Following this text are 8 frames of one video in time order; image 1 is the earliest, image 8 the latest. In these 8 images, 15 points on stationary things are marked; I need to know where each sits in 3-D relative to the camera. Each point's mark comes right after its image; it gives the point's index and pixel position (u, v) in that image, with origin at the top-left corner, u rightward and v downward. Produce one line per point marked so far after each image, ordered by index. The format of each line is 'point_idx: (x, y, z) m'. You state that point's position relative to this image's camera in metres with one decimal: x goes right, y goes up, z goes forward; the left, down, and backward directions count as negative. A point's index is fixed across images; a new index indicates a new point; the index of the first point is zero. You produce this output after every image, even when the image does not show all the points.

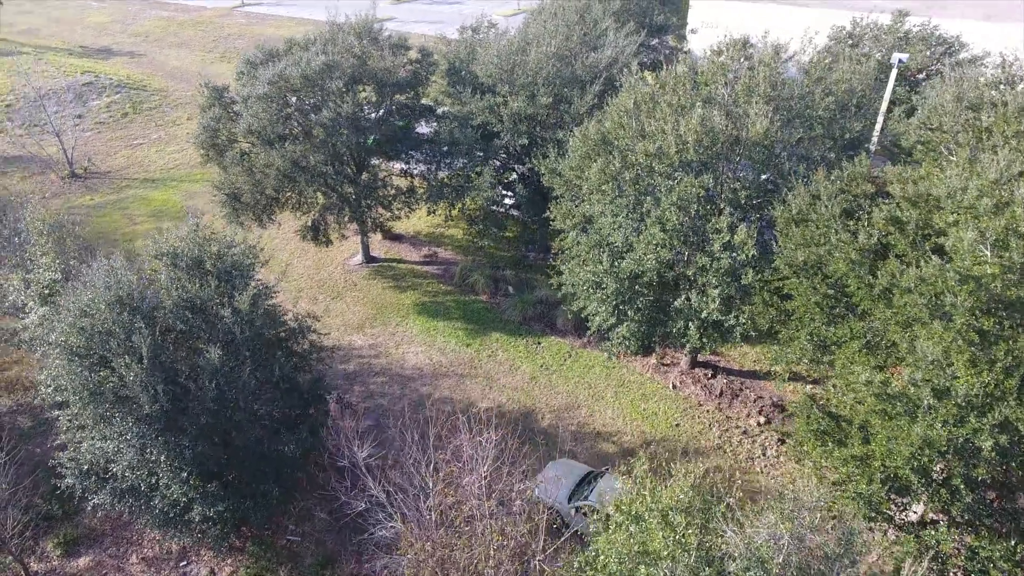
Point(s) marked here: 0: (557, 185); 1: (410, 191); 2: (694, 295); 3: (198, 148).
0: (+1.0, +2.3, +14.6) m
1: (-2.9, +2.7, +18.3) m
2: (+3.3, -0.1, +11.8) m
3: (-8.7, +3.9, +17.9) m
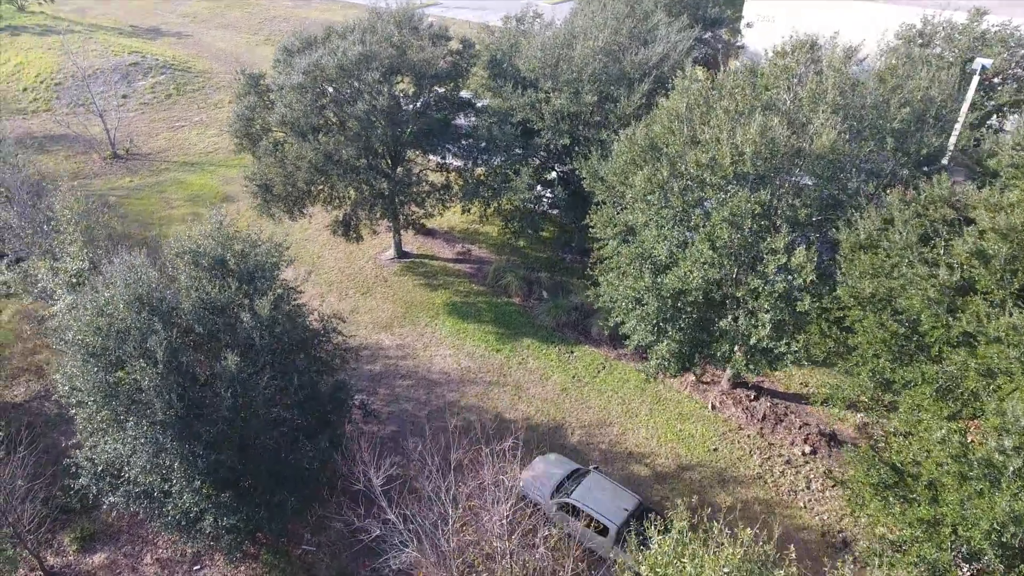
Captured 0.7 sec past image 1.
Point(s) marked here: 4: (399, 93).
0: (+1.9, +2.1, +13.8) m
1: (-1.8, +2.7, +17.7) m
2: (+3.9, -0.5, +10.9) m
3: (-7.6, +4.1, +17.6) m
4: (-2.9, +5.0, +16.5) m
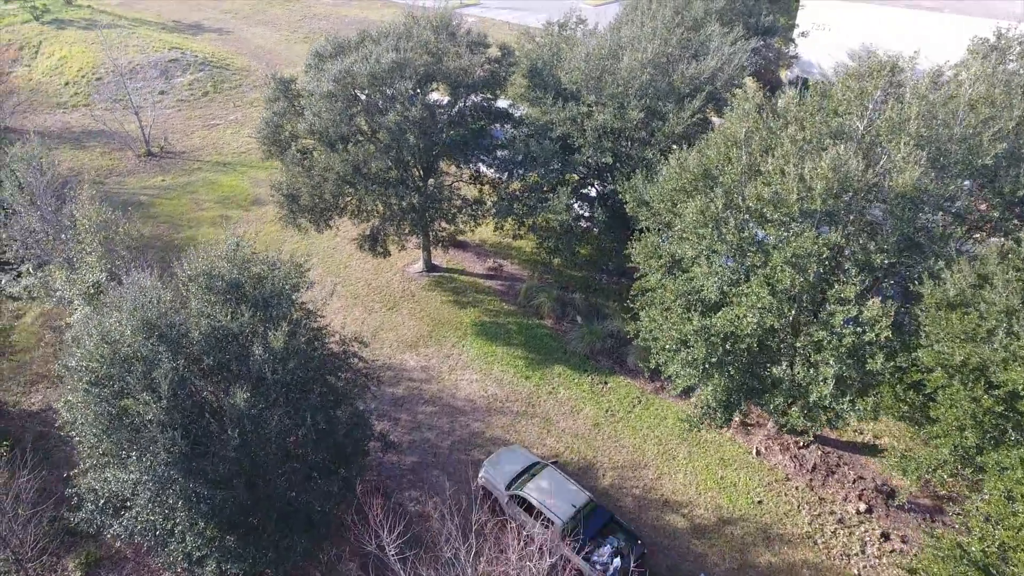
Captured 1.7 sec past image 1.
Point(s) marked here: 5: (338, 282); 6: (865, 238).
0: (+2.6, +1.4, +12.8) m
1: (-0.9, +2.2, +16.8) m
2: (+4.4, -1.2, +9.8) m
3: (-6.6, +3.8, +17.0) m
4: (-1.9, +4.5, +15.7) m
5: (-5.2, +0.2, +19.3) m
6: (+5.2, +0.7, +9.5) m
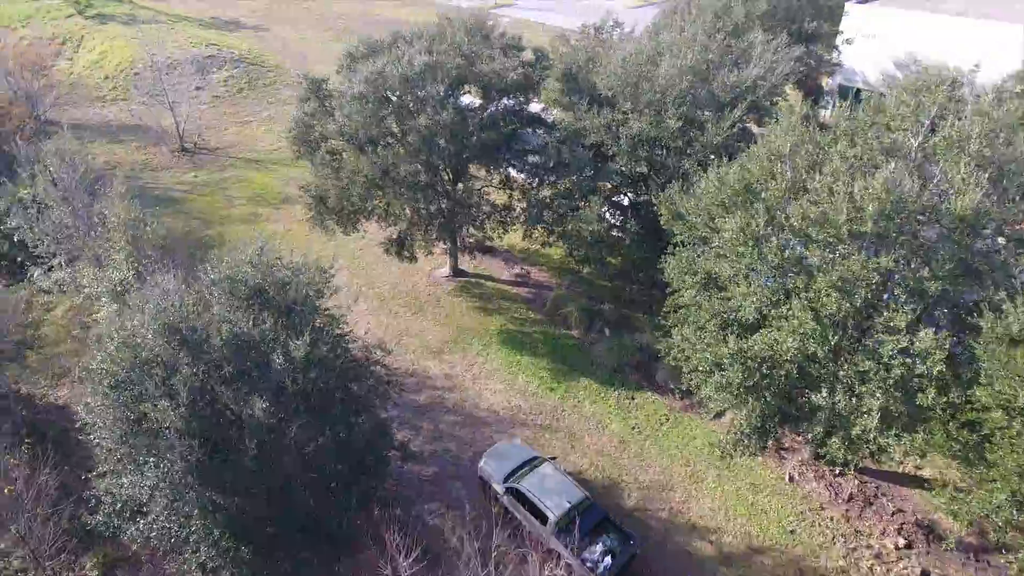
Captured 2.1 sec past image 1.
0: (+3.2, +1.1, +12.3) m
1: (-0.1, +2.0, +16.5) m
2: (+4.8, -1.6, +9.3) m
3: (-5.8, +3.8, +16.9) m
4: (-1.1, +4.3, +15.4) m
5: (-4.4, +0.1, +19.1) m
6: (+5.6, +0.4, +8.9) m
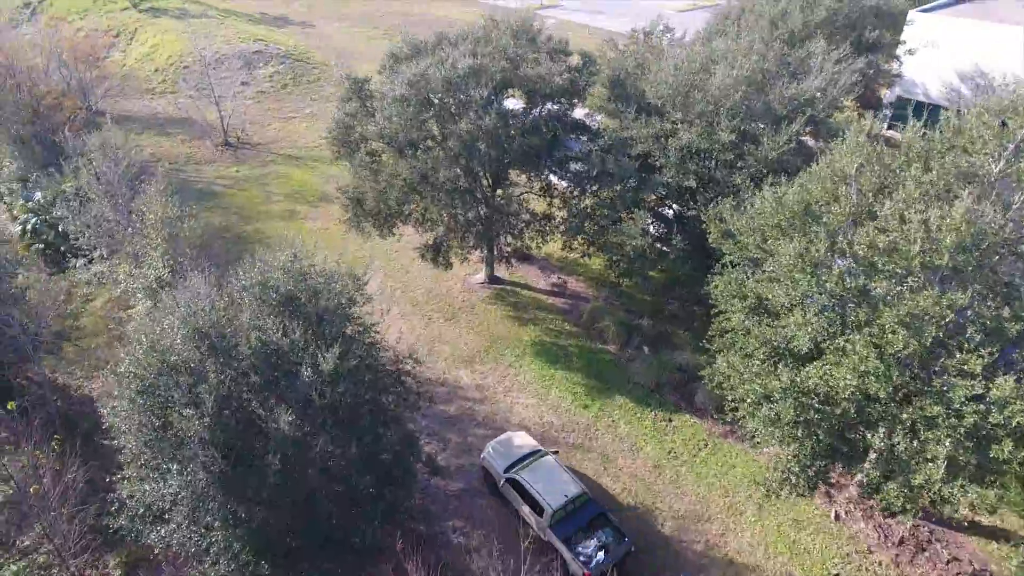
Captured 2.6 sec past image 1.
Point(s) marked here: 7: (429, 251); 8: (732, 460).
0: (+3.9, +0.7, +11.6) m
1: (+0.8, +1.7, +16.0) m
2: (+5.2, -2.1, +8.6) m
3: (-4.7, +3.7, +16.7) m
4: (-0.1, +4.1, +14.9) m
5: (-3.3, 0.0, +18.9) m
6: (+6.2, -0.1, +8.2) m
7: (-2.1, +0.9, +16.2) m
8: (+4.7, -3.7, +13.8) m
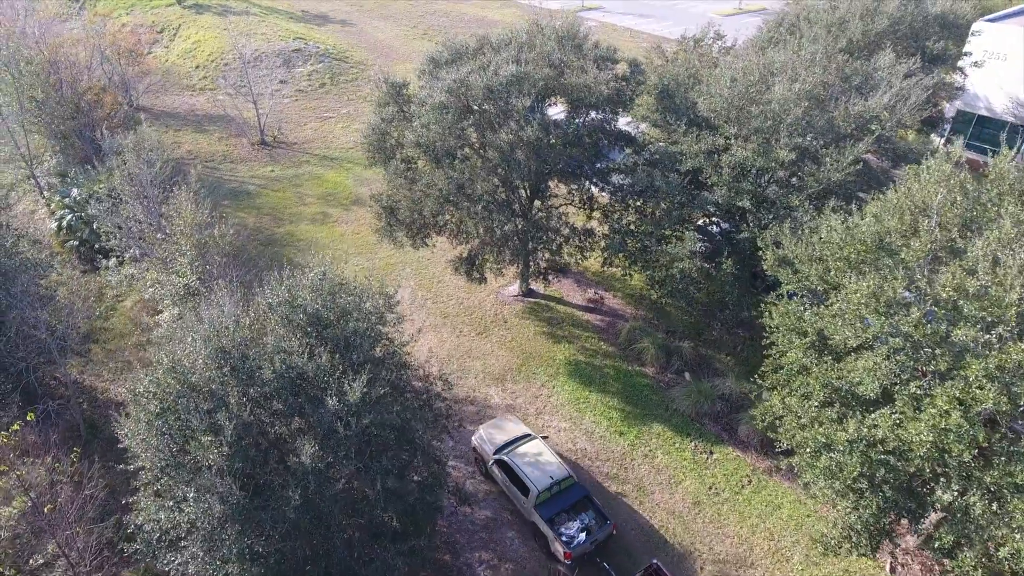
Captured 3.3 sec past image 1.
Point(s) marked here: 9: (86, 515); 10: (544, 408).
0: (+4.6, +0.1, +10.8) m
1: (+1.8, +1.3, +15.3) m
2: (+5.7, -2.7, +7.7) m
3: (-3.7, +3.5, +16.2) m
4: (+0.8, +3.7, +14.3) m
5: (-2.3, -0.3, +18.3) m
6: (+6.6, -0.8, +7.2) m
7: (-1.2, +0.6, +15.6) m
8: (+5.3, -4.2, +12.9) m
9: (-7.3, -3.8, +11.1) m
10: (+0.8, -2.8, +15.0) m
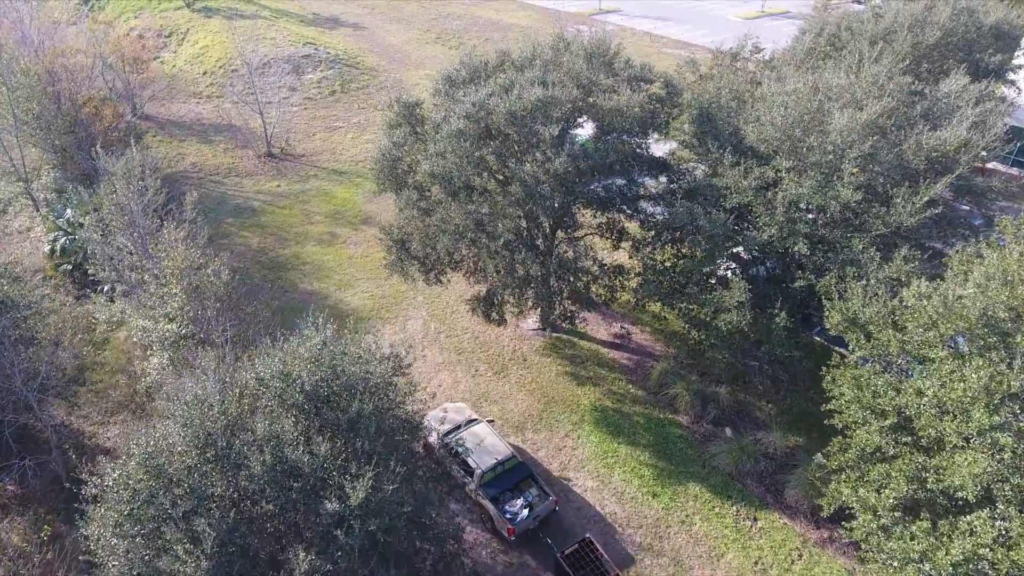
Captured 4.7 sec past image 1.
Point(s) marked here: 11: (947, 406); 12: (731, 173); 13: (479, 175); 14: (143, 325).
0: (+5.0, -0.8, +9.4) m
1: (+2.2, +0.4, +13.9) m
2: (+6.0, -3.6, +6.2) m
3: (-3.1, +2.6, +14.9) m
4: (+1.3, +2.8, +12.9) m
5: (-1.8, -1.2, +17.0) m
6: (+7.0, -1.7, +5.8) m
7: (-0.7, -0.3, +14.2) m
8: (+5.7, -5.2, +11.5) m
9: (-7.0, -4.7, +9.9) m
10: (+1.2, -3.7, +13.6) m
11: (+5.1, -1.3, +7.6) m
12: (+4.2, +2.2, +12.3) m
13: (-0.7, +2.2, +12.7) m
14: (-6.5, -0.7, +11.4) m
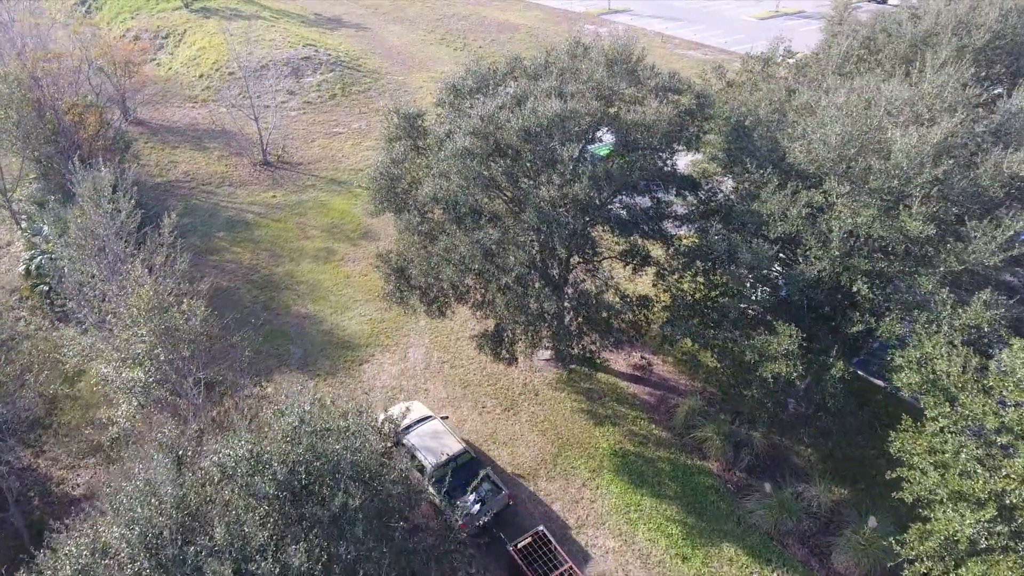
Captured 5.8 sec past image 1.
0: (+5.2, -1.5, +7.9) m
1: (+2.5, -0.3, +12.5) m
2: (+6.2, -4.3, +4.7) m
3: (-2.9, +1.9, +13.5) m
4: (+1.6, +2.1, +11.4) m
5: (-1.6, -1.8, +15.6) m
6: (+7.1, -2.4, +4.3) m
7: (-0.5, -1.0, +12.8) m
8: (+5.9, -5.9, +10.0) m
9: (-6.8, -5.3, +8.5) m
10: (+1.4, -4.4, +12.2) m
11: (+5.3, -2.0, +6.1) m
12: (+4.4, +1.5, +10.9) m
13: (-0.4, +1.6, +11.3) m
14: (-6.3, -1.3, +10.0) m
